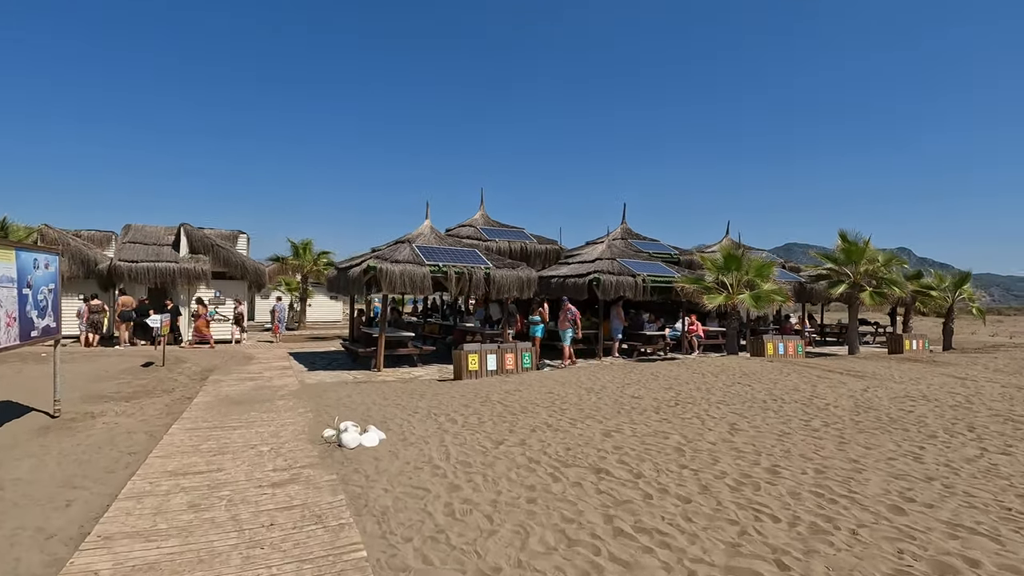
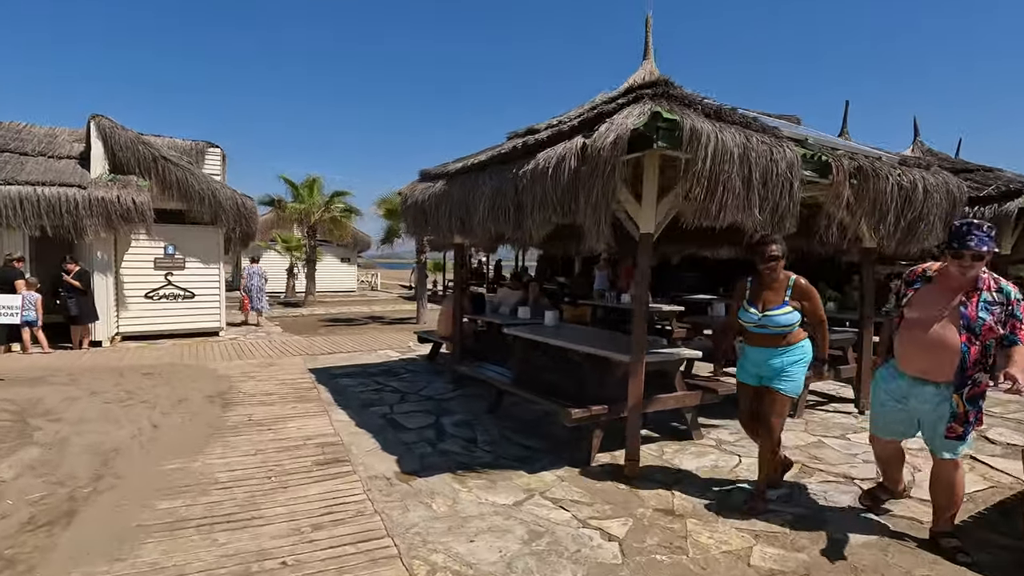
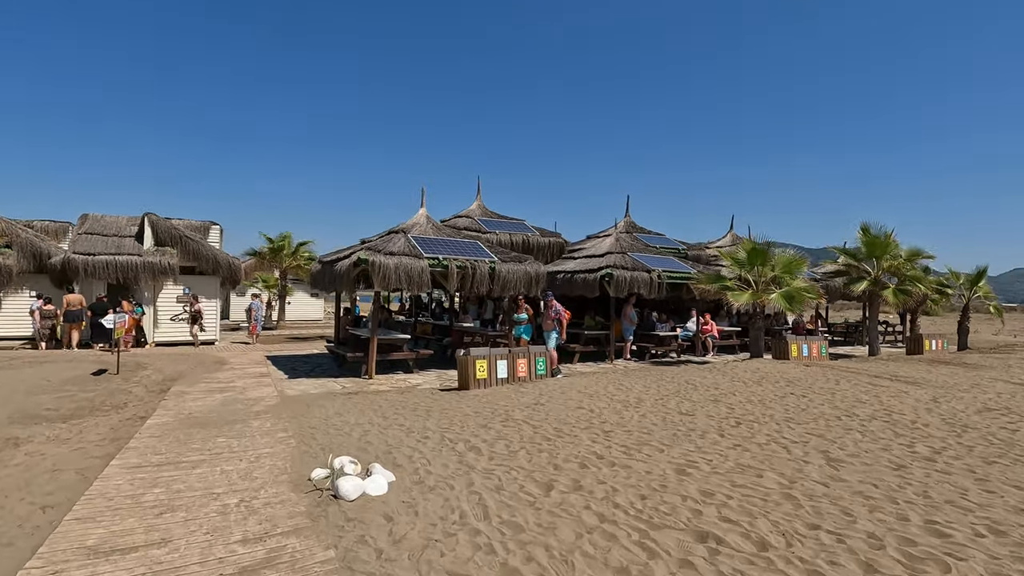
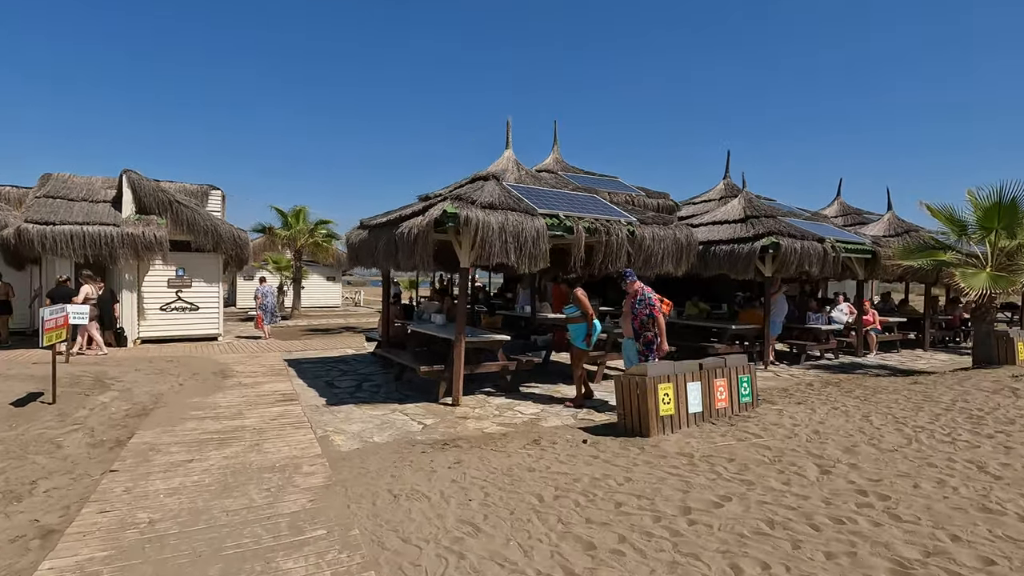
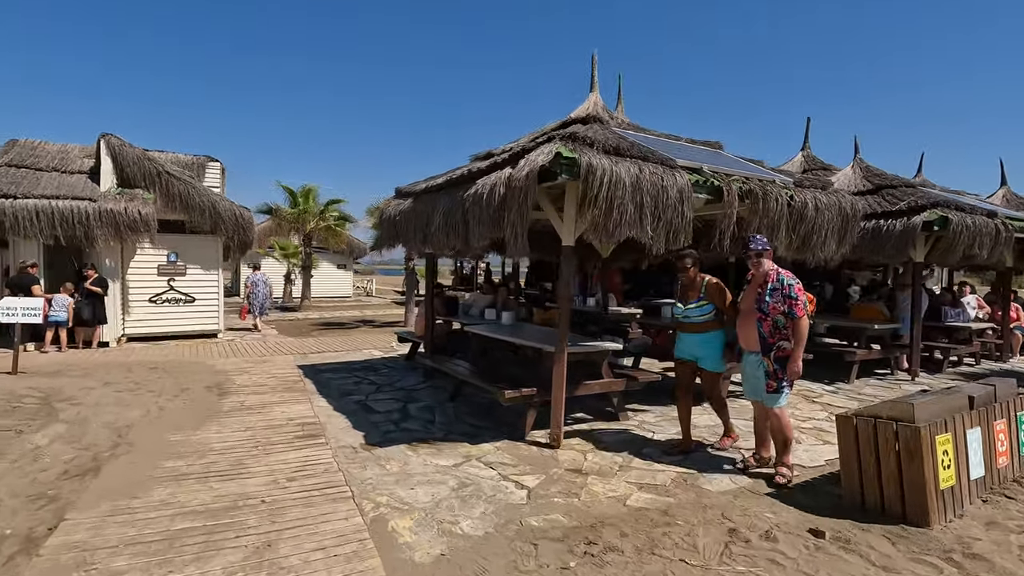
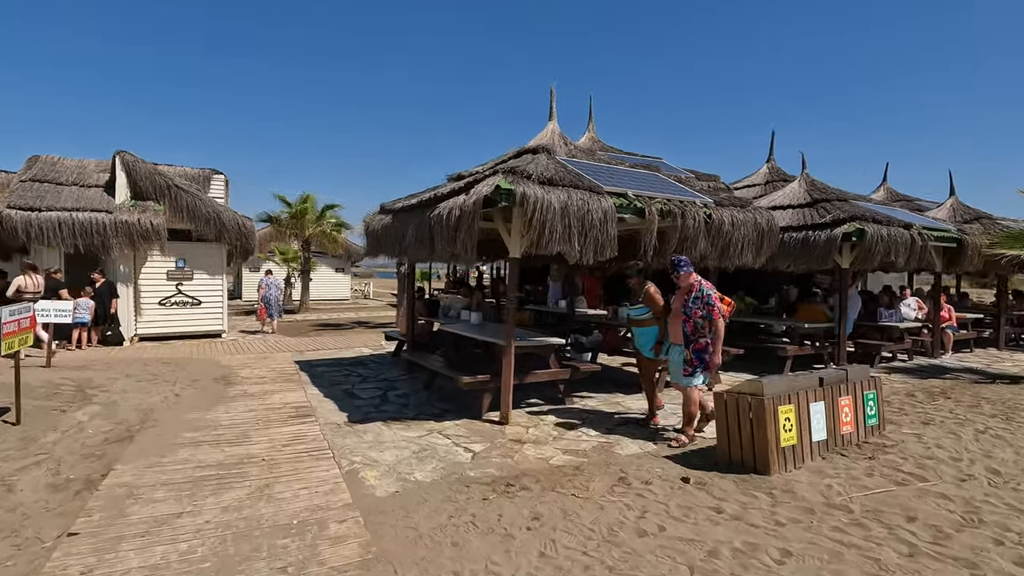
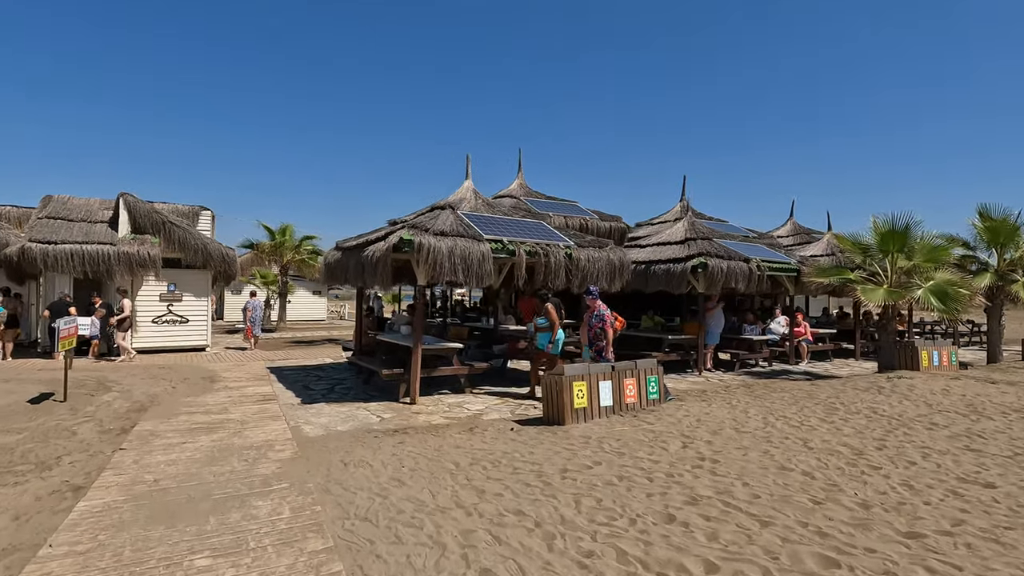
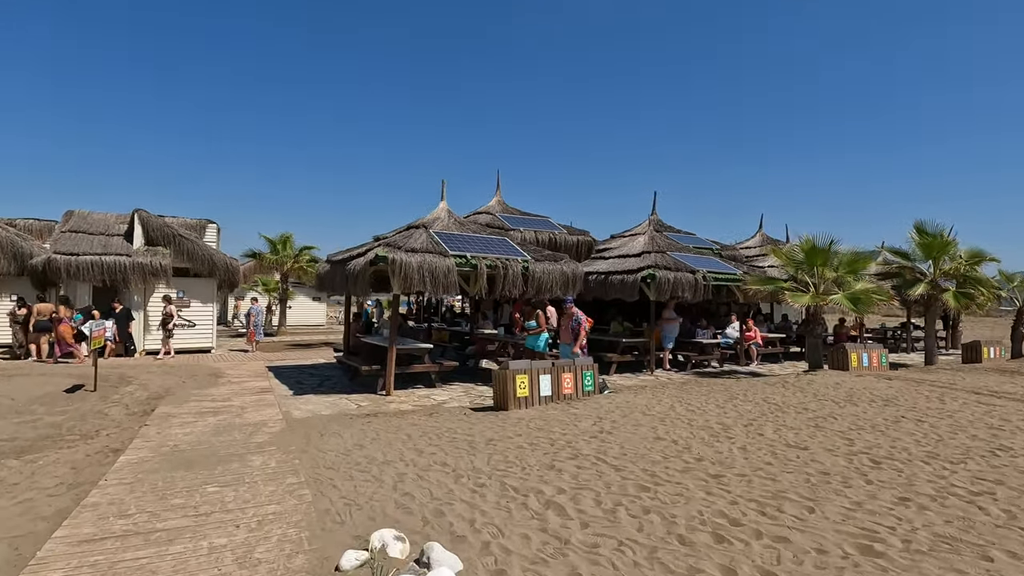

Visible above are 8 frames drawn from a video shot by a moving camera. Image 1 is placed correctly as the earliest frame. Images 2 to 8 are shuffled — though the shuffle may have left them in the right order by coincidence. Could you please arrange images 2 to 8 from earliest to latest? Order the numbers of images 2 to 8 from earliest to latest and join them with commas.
3, 8, 7, 4, 6, 5, 2
